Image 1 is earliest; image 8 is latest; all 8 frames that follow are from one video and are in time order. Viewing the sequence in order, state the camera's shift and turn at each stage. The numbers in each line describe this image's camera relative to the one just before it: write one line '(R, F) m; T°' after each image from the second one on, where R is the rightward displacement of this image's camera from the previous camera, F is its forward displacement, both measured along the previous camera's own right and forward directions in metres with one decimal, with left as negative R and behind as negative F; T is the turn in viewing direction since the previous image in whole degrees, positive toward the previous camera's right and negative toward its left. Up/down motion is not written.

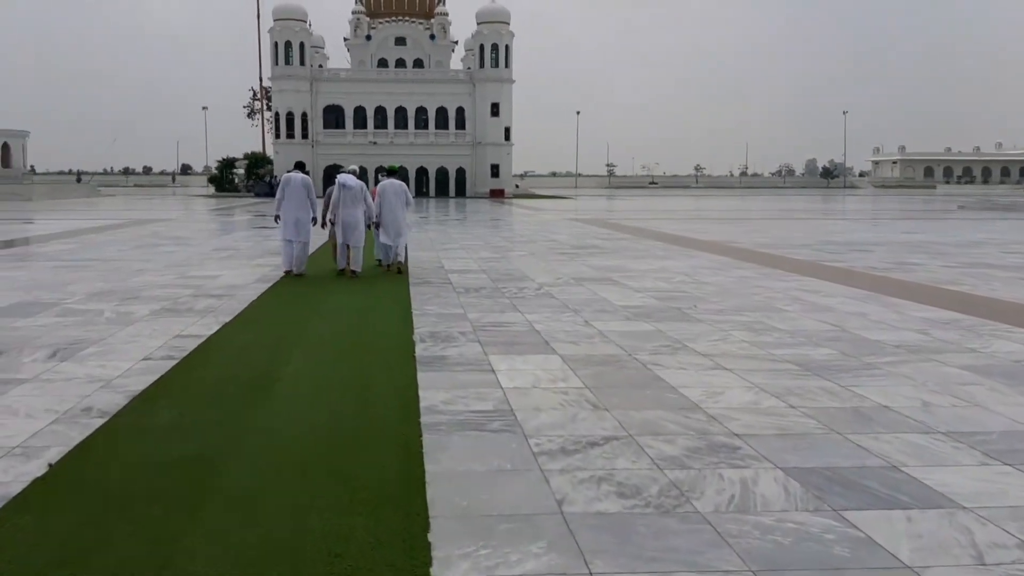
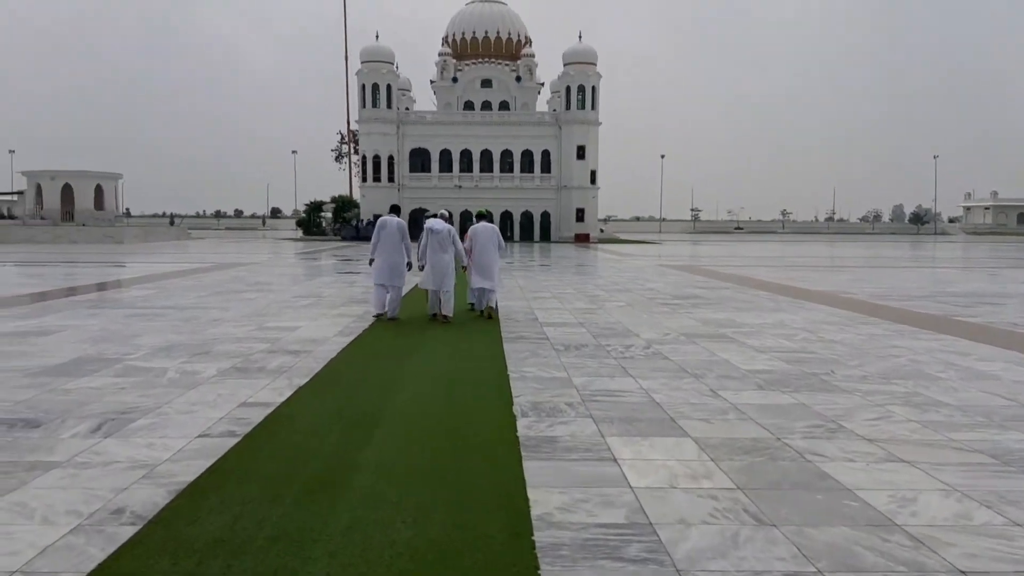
(-0.2, +0.9) m; -5°
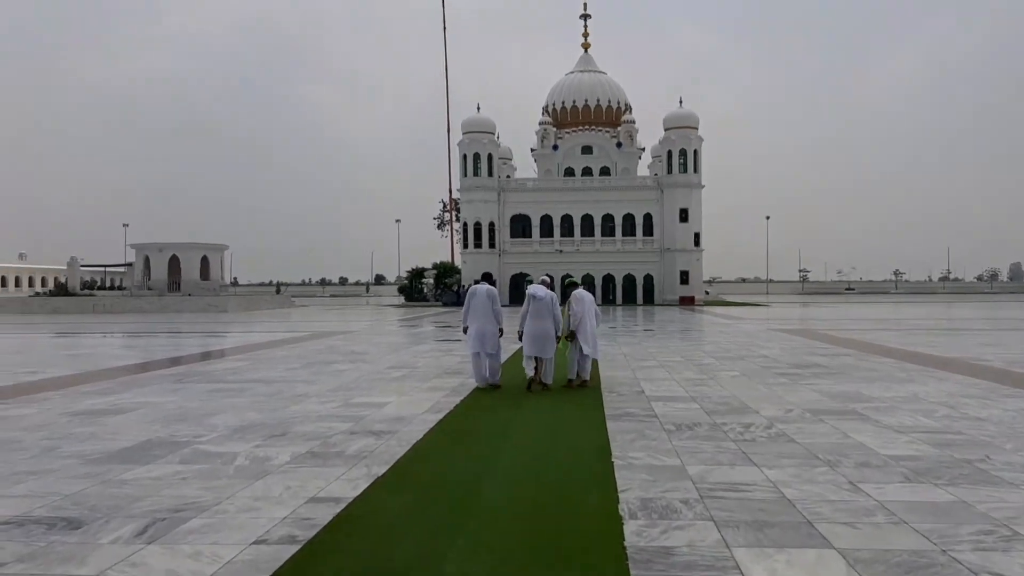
(0.0, +0.7) m; -6°
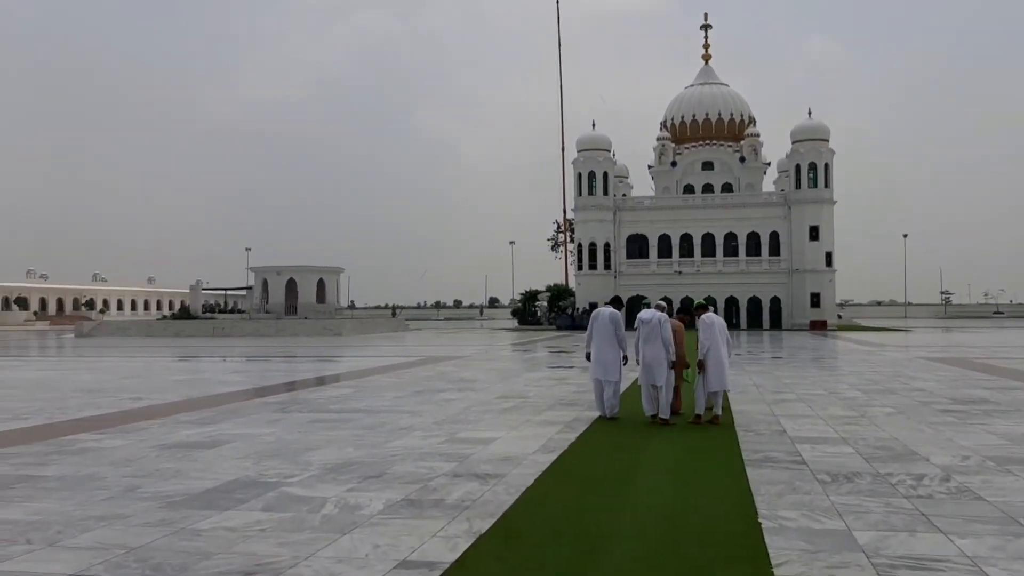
(0.0, +0.7) m; -6°
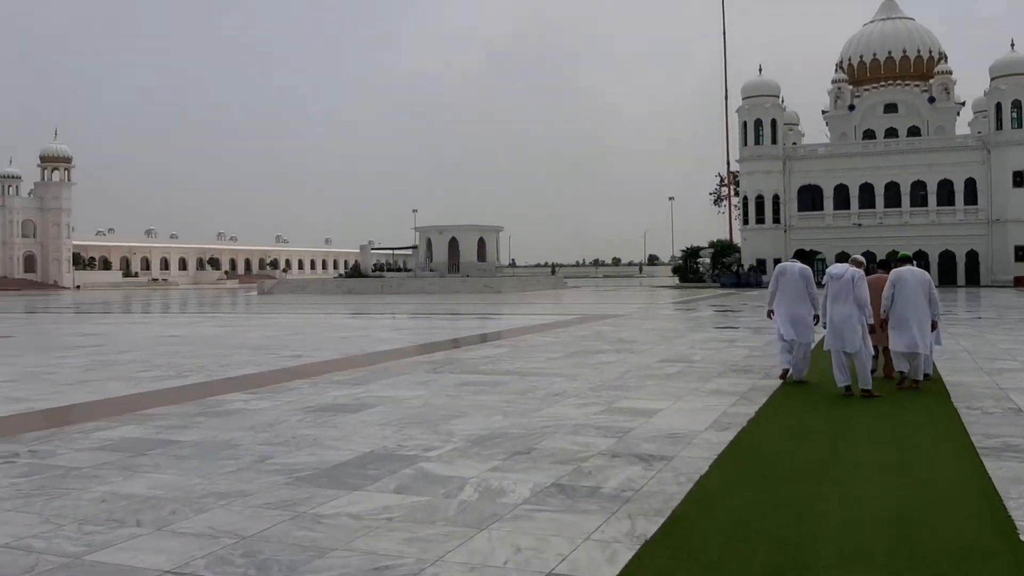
(0.0, +0.8) m; -9°
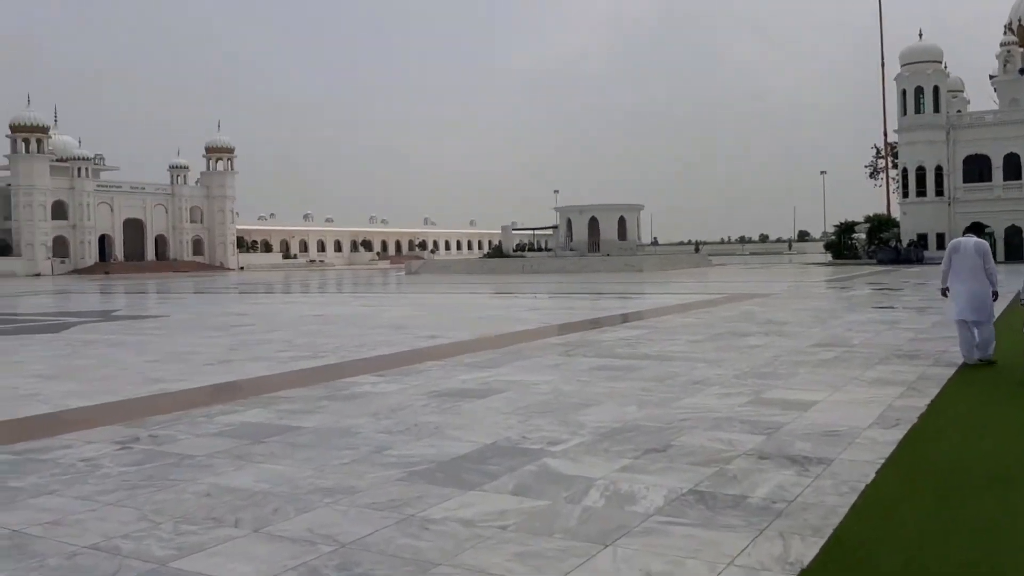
(0.0, +0.5) m; -8°
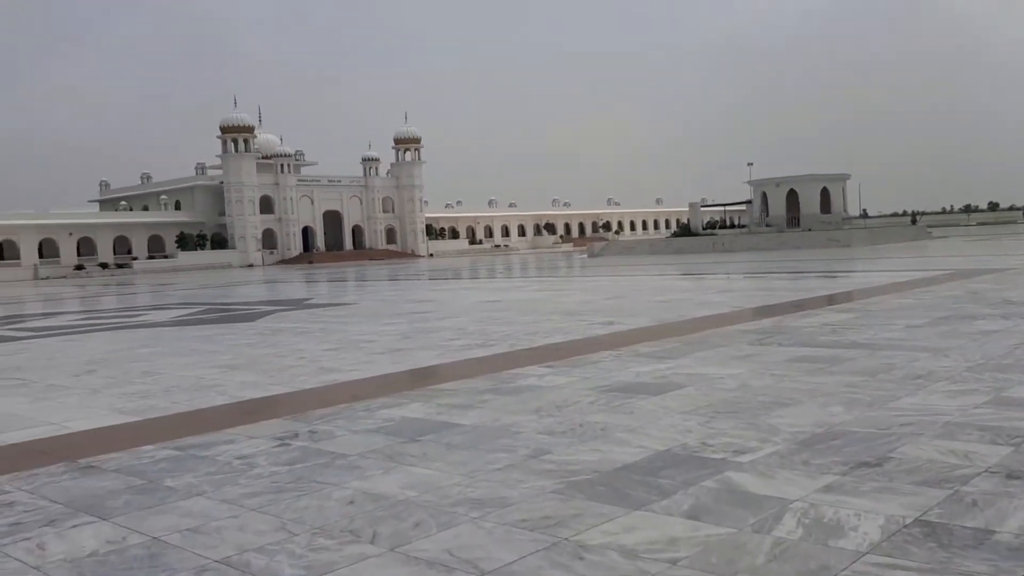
(+0.1, +0.6) m; -10°
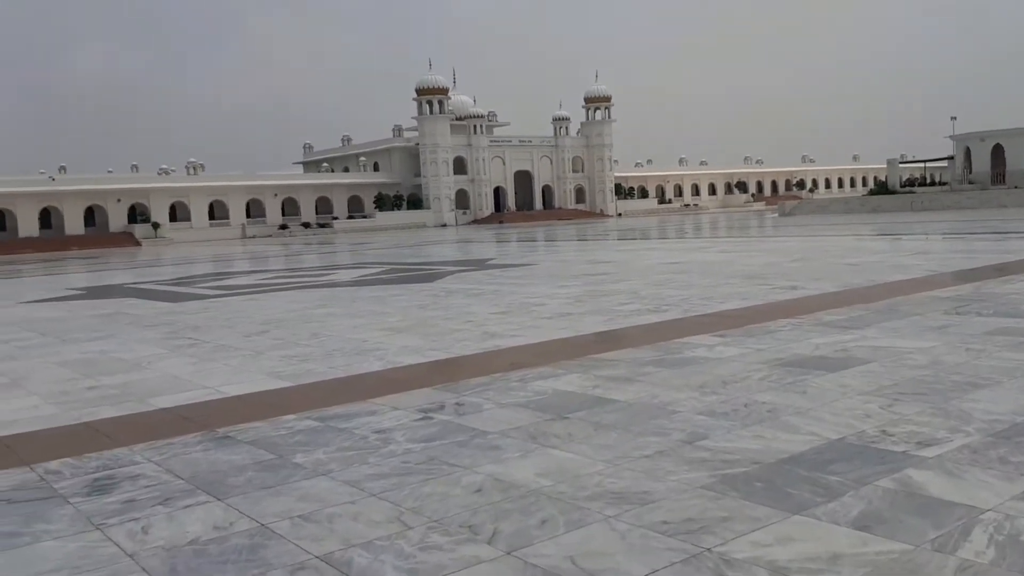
(+0.1, +0.4) m; -10°
